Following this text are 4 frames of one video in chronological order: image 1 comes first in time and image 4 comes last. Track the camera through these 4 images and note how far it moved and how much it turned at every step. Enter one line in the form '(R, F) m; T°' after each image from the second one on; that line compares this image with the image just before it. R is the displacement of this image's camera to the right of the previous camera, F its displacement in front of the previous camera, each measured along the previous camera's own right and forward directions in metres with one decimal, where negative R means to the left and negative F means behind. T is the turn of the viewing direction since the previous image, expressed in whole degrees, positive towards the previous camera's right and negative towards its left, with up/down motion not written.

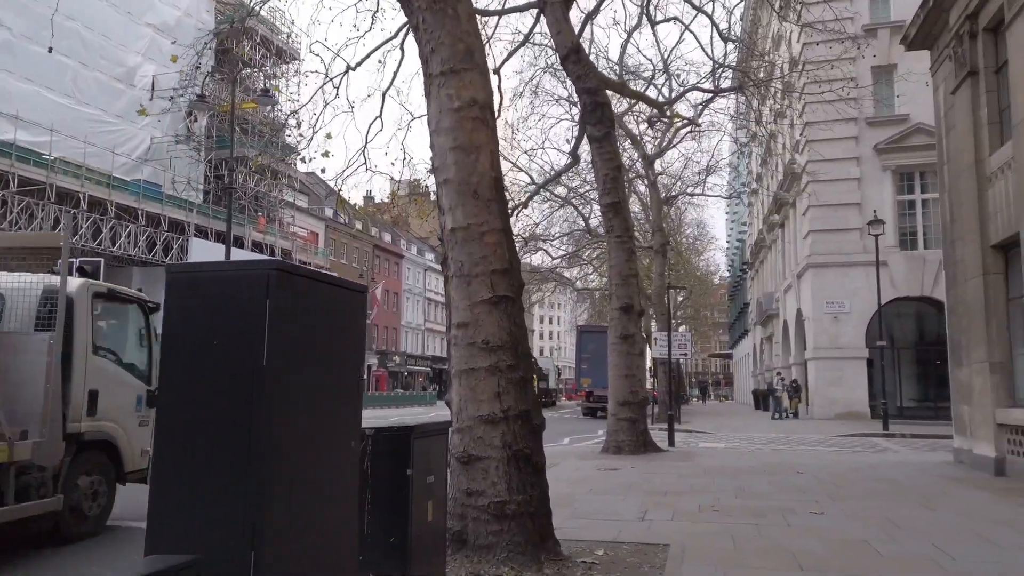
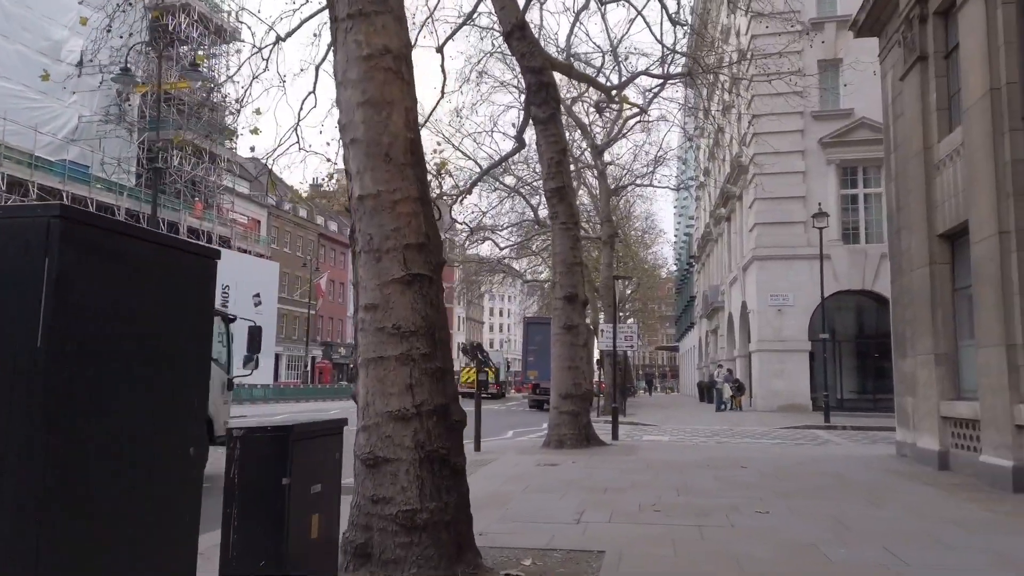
(+0.2, +0.7) m; +4°
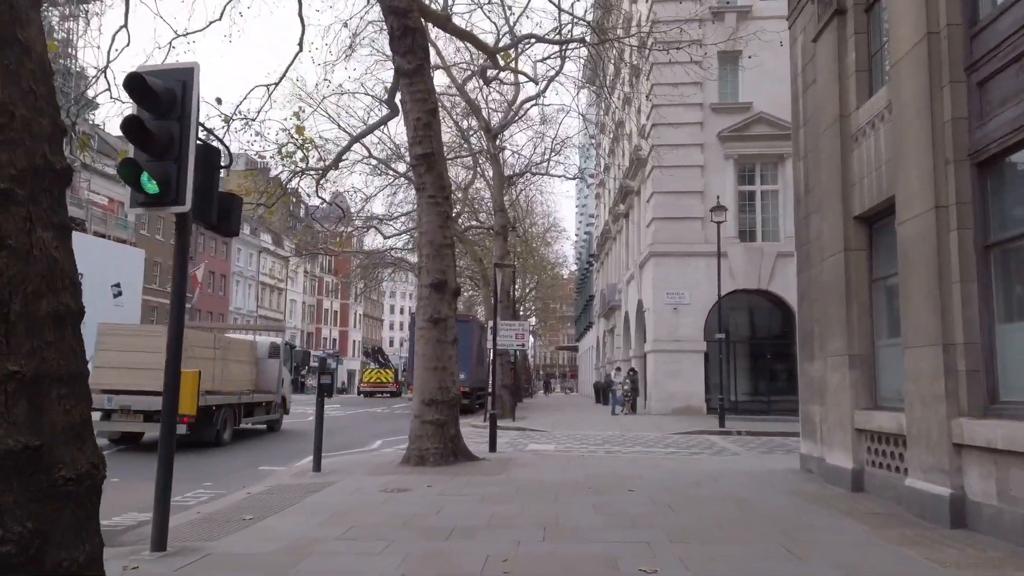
(+0.8, +2.3) m; +8°
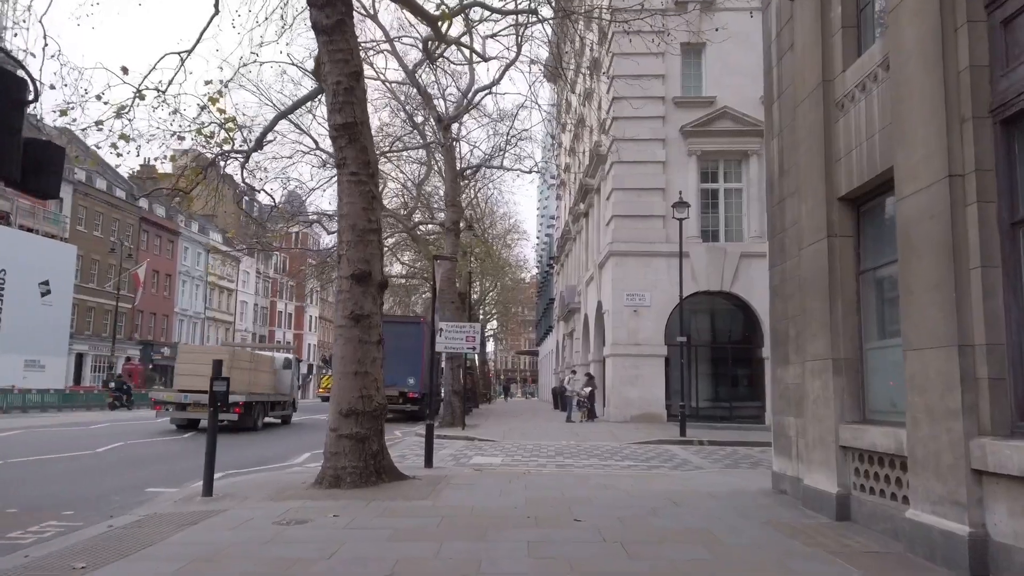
(+0.4, +1.6) m; +3°
